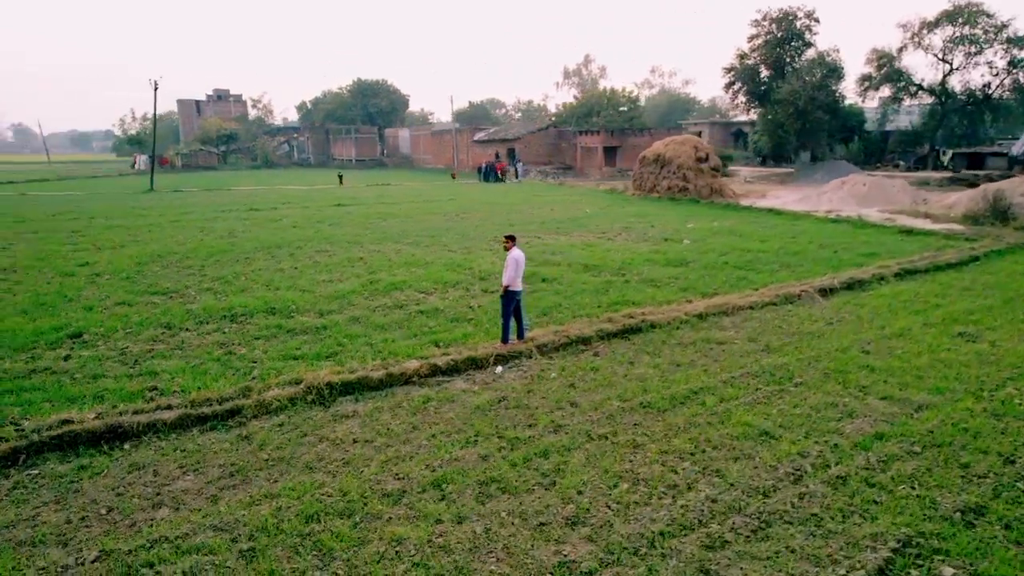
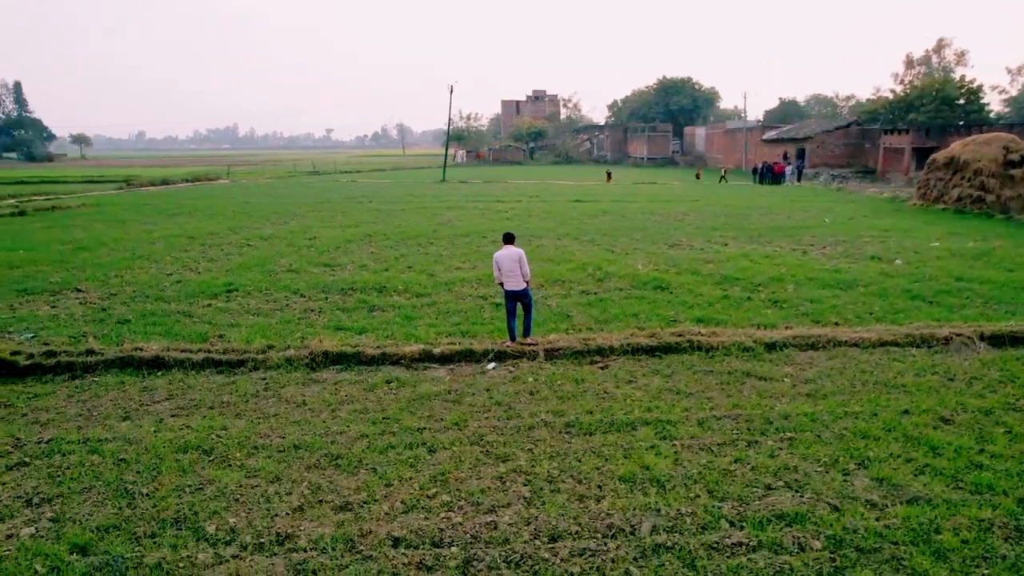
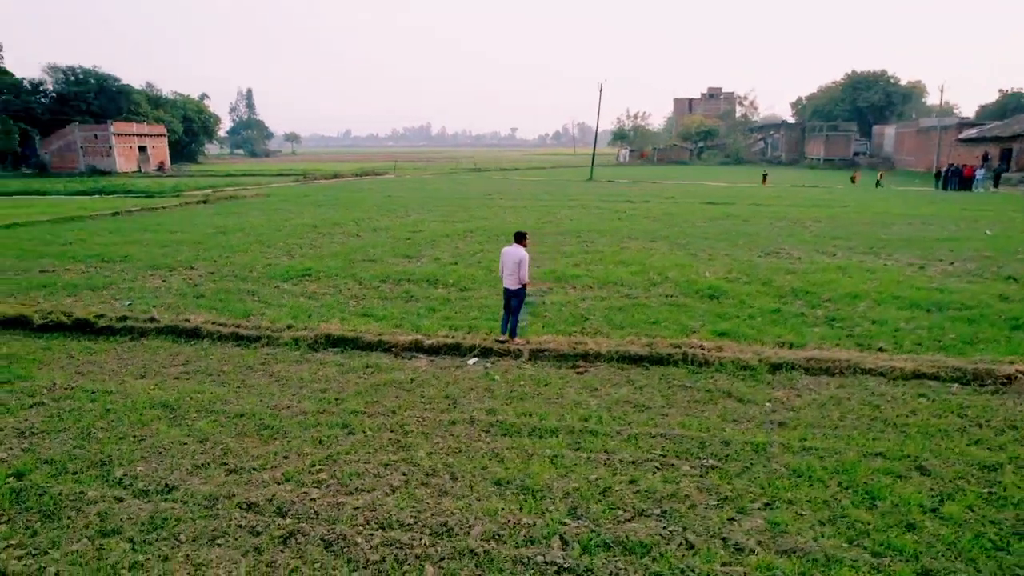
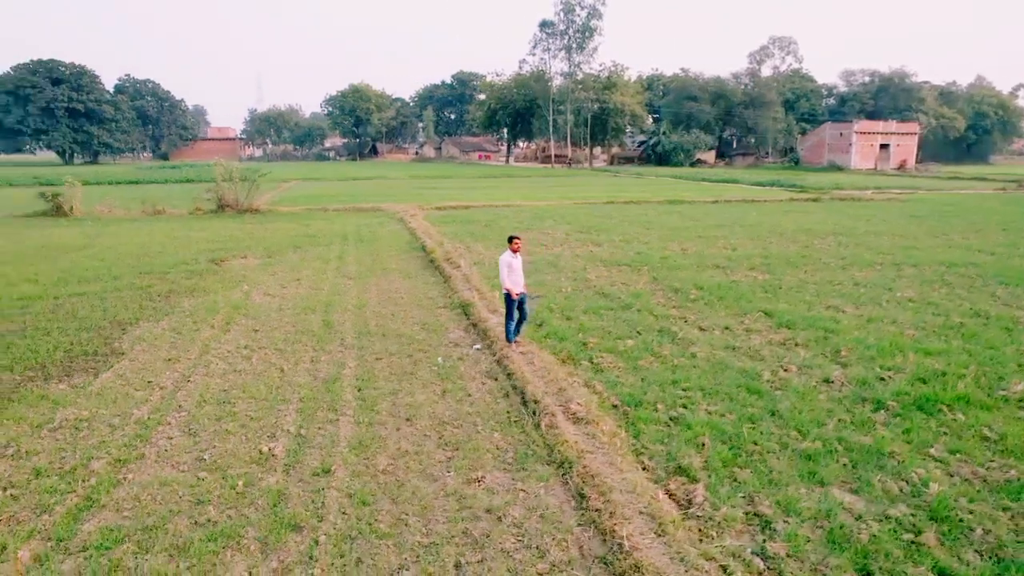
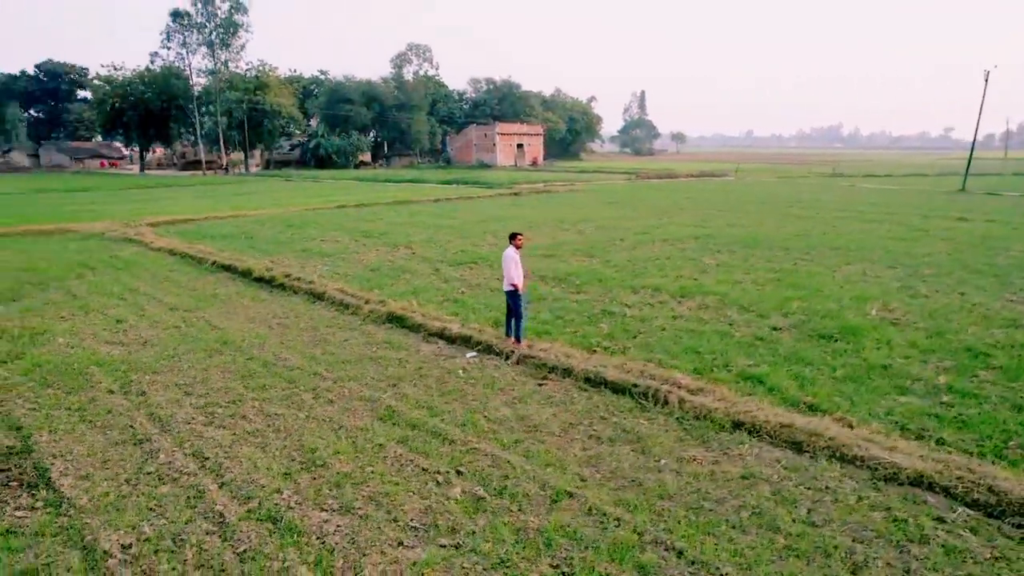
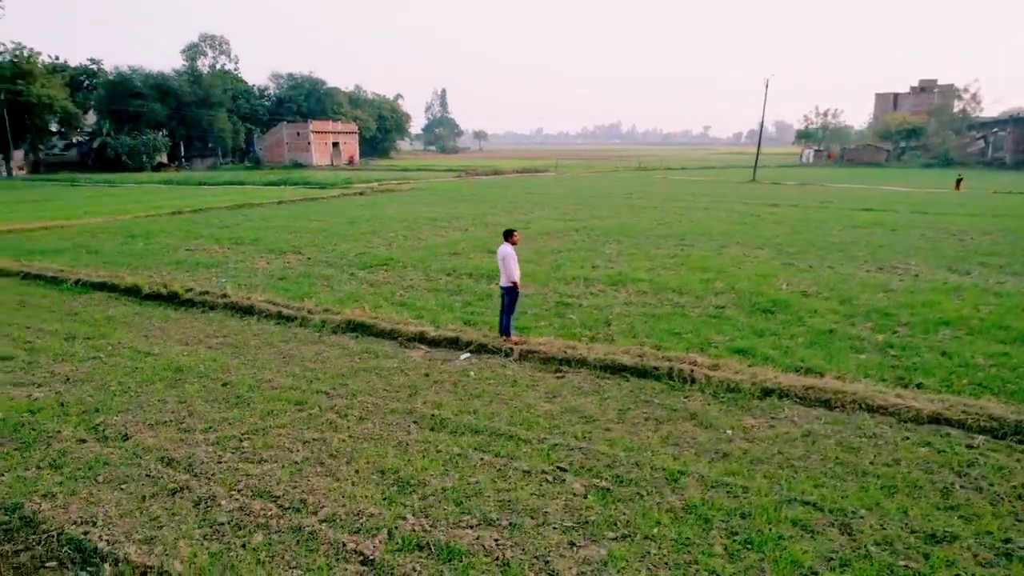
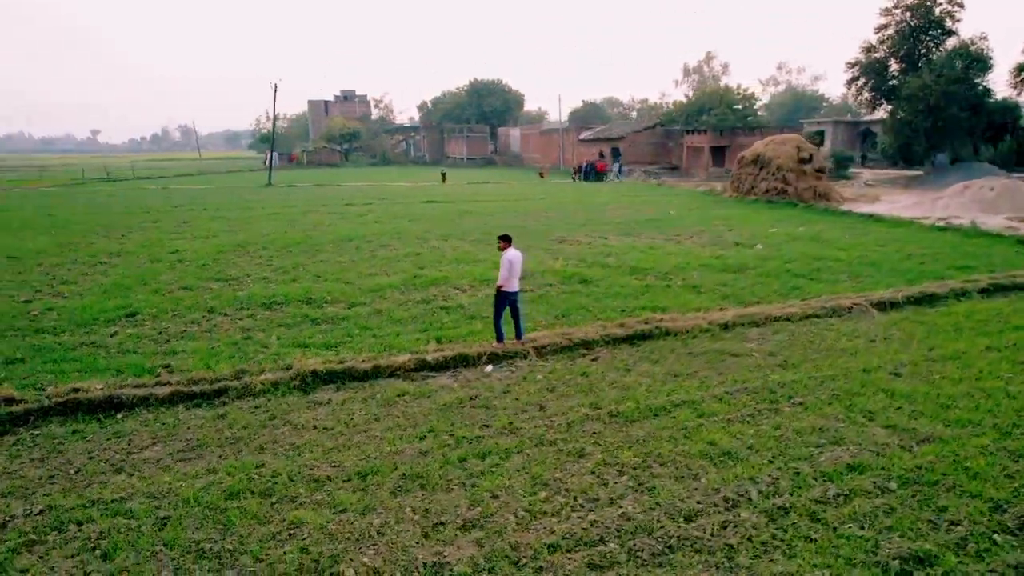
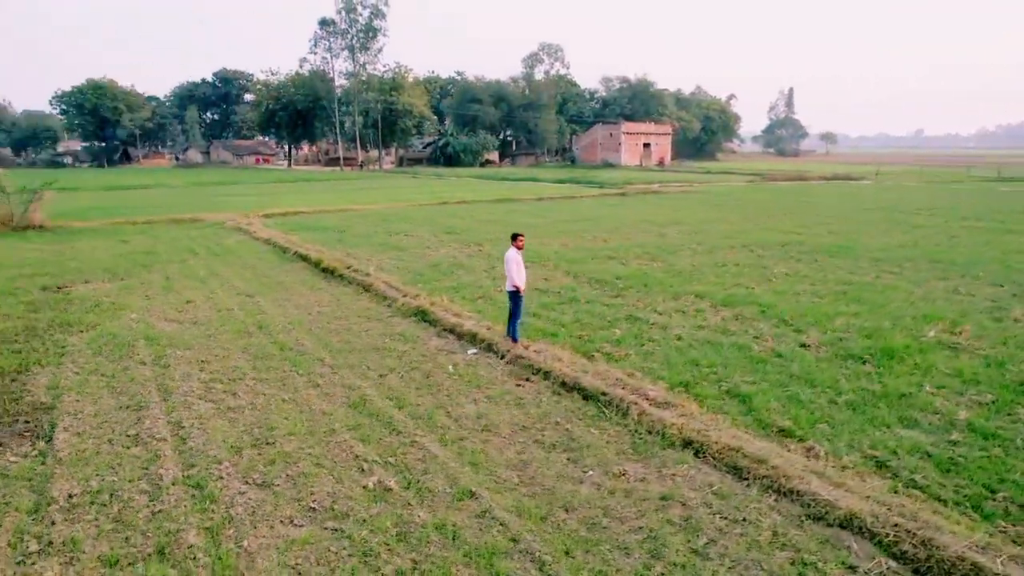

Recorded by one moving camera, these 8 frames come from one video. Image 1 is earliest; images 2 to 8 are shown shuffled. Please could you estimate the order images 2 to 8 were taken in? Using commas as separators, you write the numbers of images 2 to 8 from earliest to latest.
7, 2, 3, 6, 5, 8, 4
